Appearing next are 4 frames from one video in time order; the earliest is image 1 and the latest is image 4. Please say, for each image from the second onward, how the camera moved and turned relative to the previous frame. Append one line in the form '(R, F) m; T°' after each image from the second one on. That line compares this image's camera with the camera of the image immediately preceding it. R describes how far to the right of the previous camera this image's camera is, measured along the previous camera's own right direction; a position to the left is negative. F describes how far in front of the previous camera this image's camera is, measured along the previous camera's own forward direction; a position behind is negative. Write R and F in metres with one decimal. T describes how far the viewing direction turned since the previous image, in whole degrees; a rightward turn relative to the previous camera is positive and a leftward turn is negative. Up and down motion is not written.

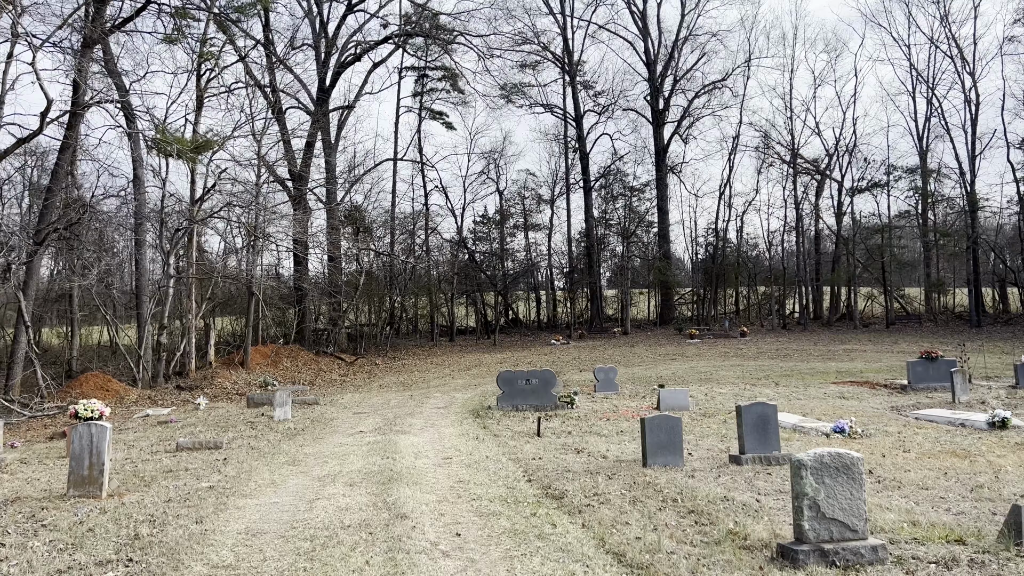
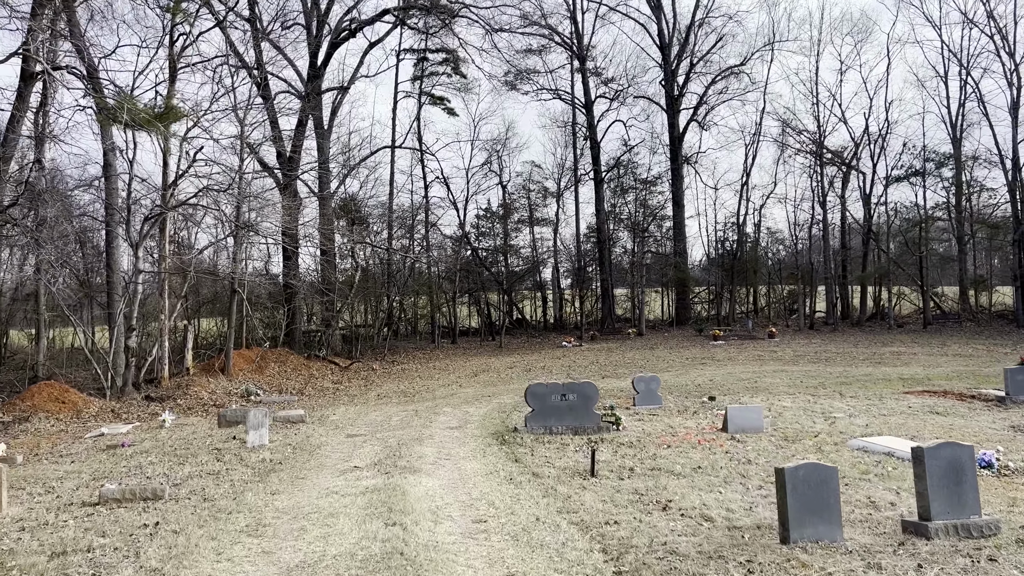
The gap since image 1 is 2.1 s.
(-0.4, +1.9) m; 0°
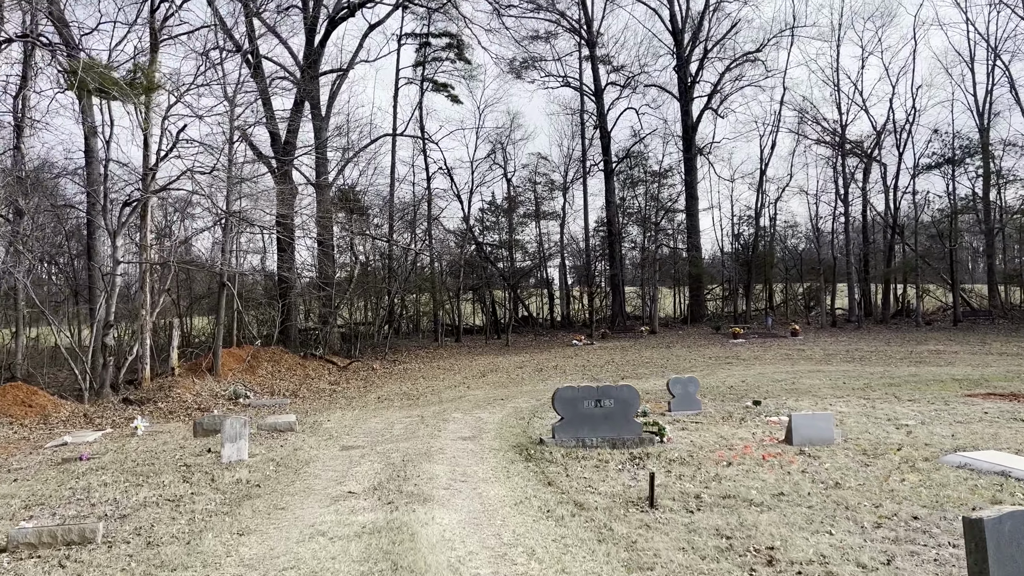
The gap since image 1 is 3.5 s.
(-0.3, +1.2) m; 0°
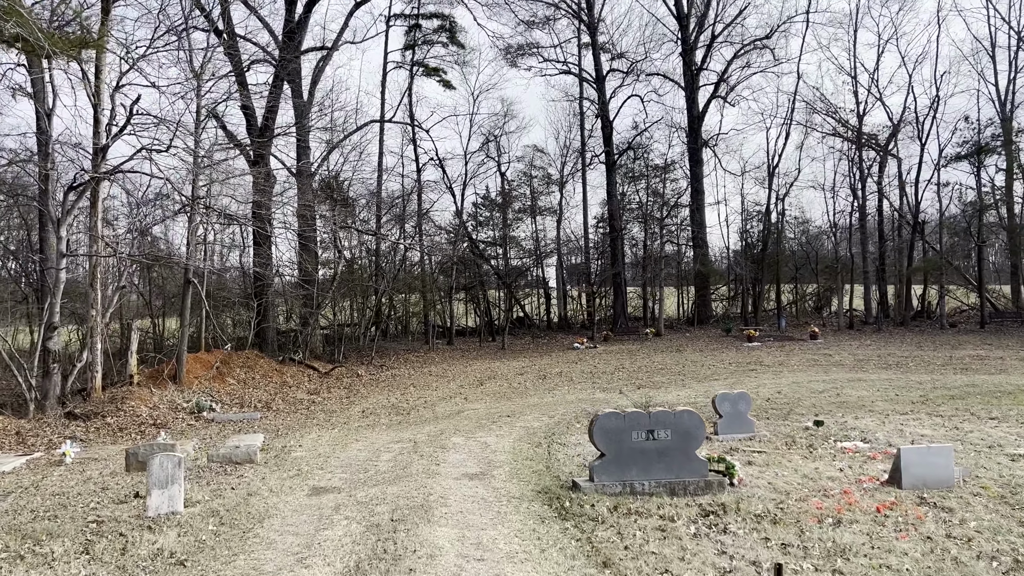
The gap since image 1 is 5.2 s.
(-0.3, +1.6) m; +1°
